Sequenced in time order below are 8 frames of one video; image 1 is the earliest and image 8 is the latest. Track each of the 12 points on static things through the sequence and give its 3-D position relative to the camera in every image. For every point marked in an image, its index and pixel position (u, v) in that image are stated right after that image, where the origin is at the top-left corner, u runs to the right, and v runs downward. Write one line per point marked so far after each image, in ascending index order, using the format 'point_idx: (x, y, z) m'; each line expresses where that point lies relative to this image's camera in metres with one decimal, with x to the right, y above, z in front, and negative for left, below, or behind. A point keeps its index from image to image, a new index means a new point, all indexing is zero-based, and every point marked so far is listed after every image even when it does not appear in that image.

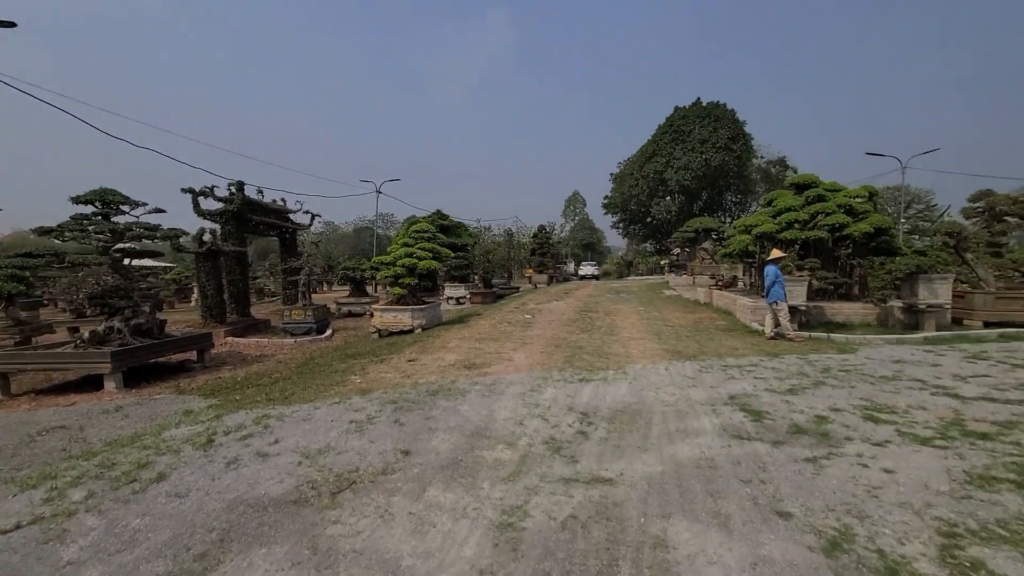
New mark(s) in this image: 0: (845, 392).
0: (+3.3, -1.1, +4.9) m
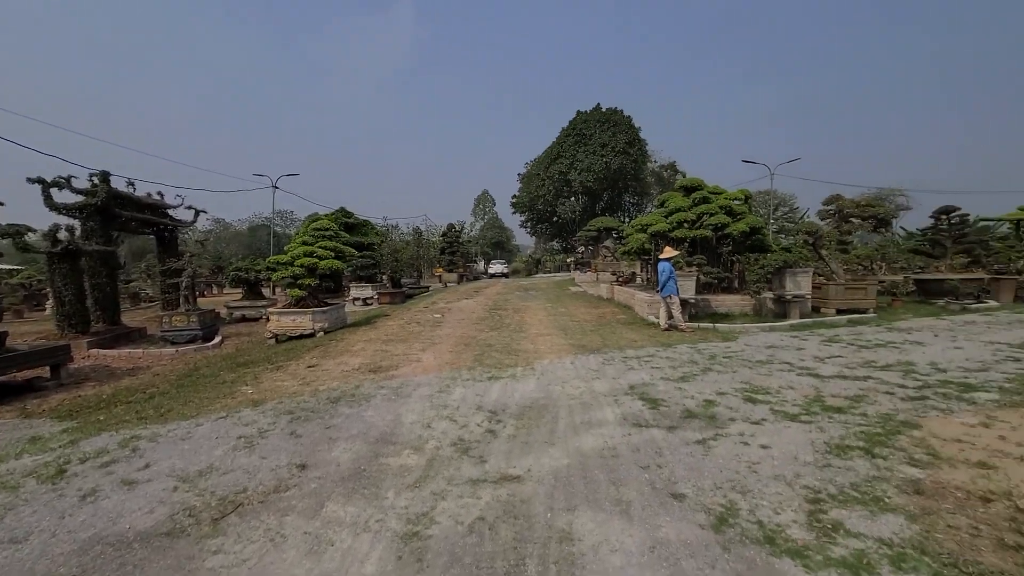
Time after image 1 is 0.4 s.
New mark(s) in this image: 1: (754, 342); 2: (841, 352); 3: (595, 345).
0: (+2.4, -1.0, +5.4) m
1: (+3.8, -0.9, +7.7) m
2: (+4.7, -0.9, +6.9) m
3: (+1.3, -0.9, +7.5) m
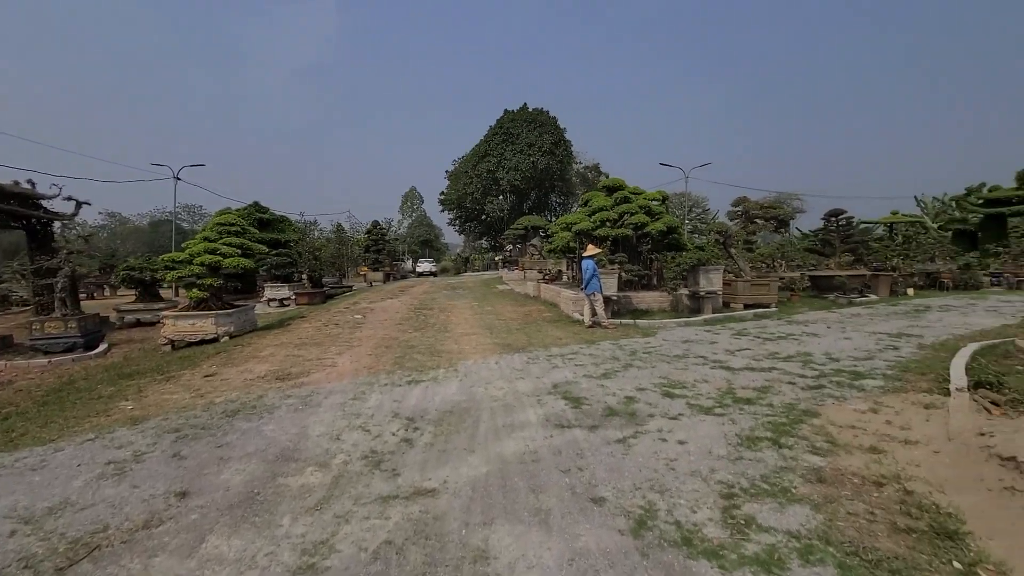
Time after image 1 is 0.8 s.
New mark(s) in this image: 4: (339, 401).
0: (+1.5, -1.0, +5.5) m
1: (+2.6, -0.8, +8.0) m
2: (+3.6, -0.8, +7.3) m
3: (+0.1, -0.9, +7.5) m
4: (-1.6, -1.0, +4.5) m
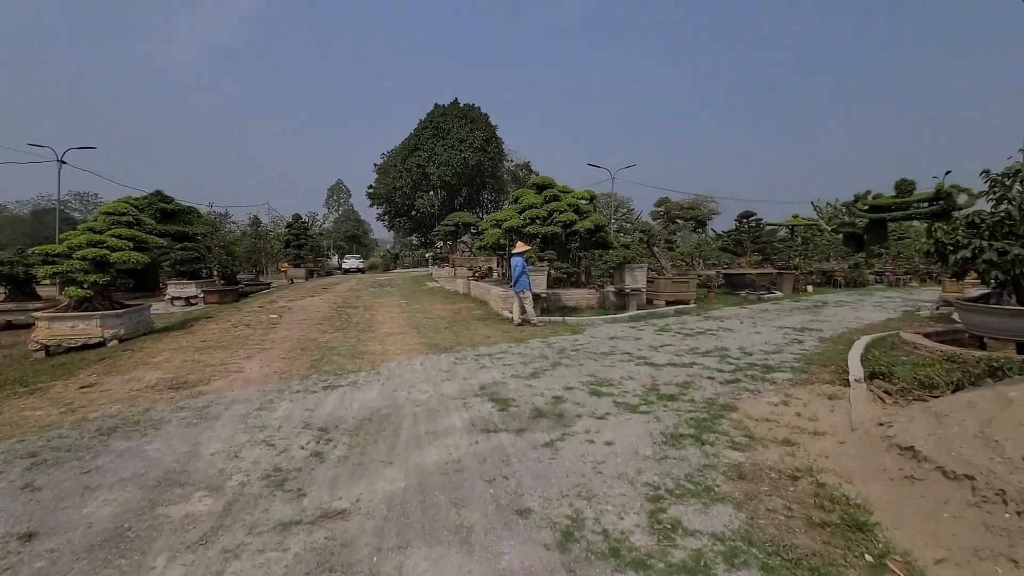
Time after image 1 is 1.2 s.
0: (+0.7, -0.9, +5.5) m
1: (+1.4, -0.8, +8.1) m
2: (+2.5, -0.8, +7.6) m
3: (-0.9, -0.8, +7.2) m
4: (-2.2, -1.0, +4.0) m
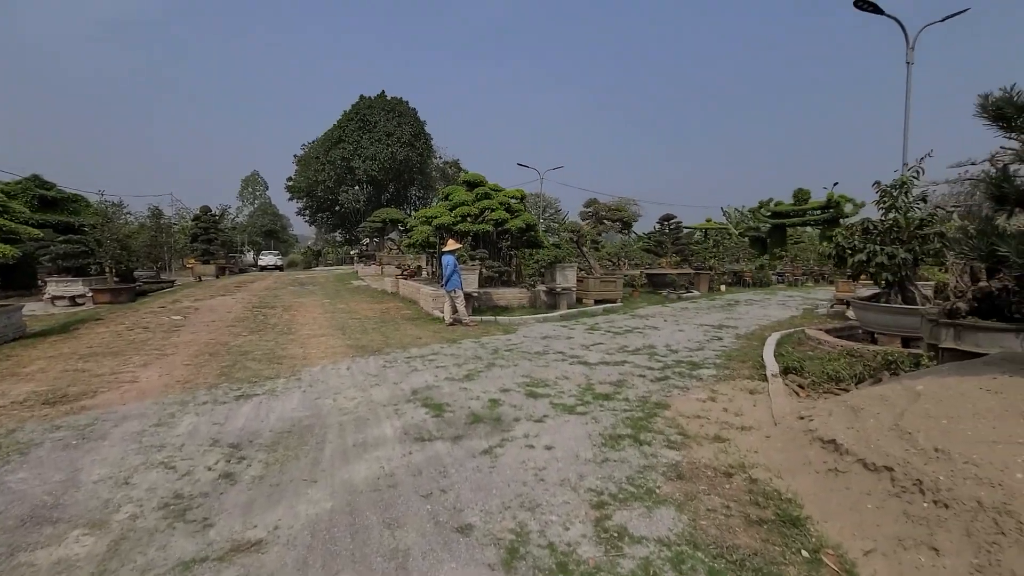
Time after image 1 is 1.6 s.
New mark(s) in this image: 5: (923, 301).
0: (0.0, -0.9, +5.4) m
1: (+0.3, -0.8, +8.1) m
2: (+1.4, -0.8, +7.7) m
3: (-1.9, -0.8, +6.9) m
4: (-2.7, -1.0, +3.5) m
5: (+5.5, -0.2, +6.5) m
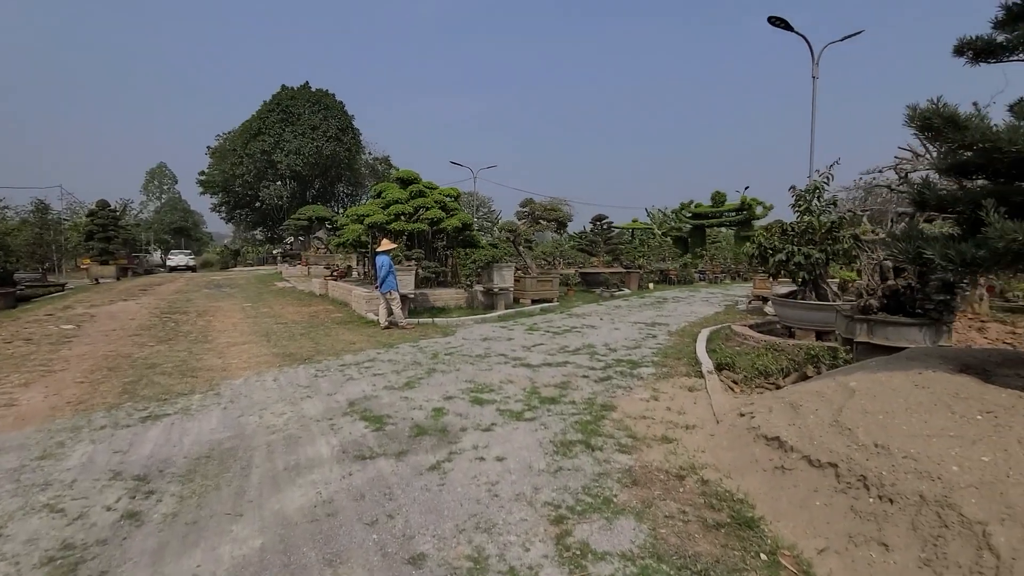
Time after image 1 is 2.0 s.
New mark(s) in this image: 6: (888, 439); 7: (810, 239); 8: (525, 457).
0: (-0.6, -1.0, +5.2) m
1: (-0.7, -0.8, +7.9) m
2: (+0.5, -0.8, +7.7) m
3: (-2.7, -0.8, +6.4) m
4: (-3.0, -1.1, +3.0) m
5: (+4.6, -0.1, +7.1) m
6: (+1.8, -0.7, +2.4) m
7: (+4.3, +0.7, +7.0) m
8: (+0.1, -1.1, +3.1) m
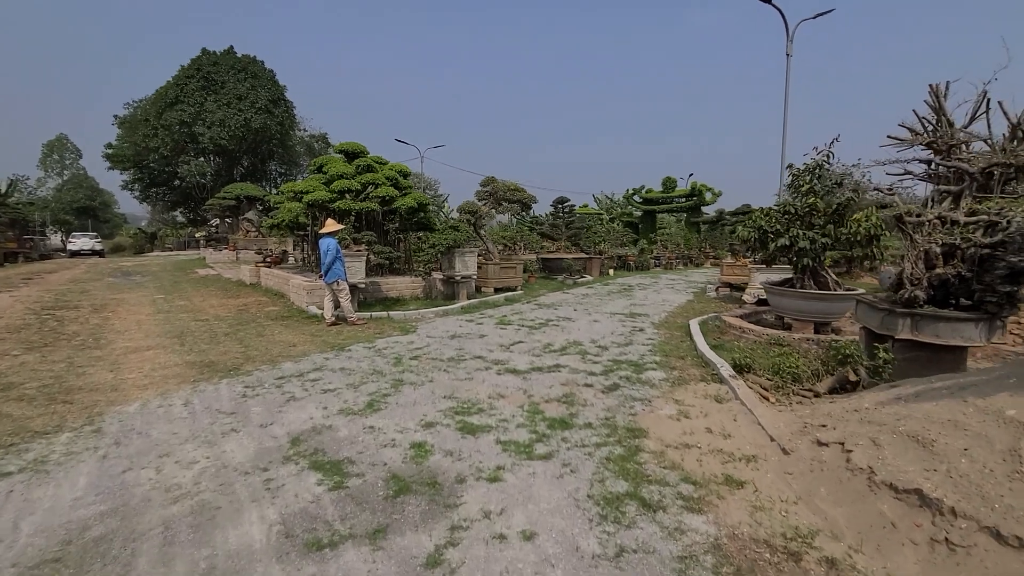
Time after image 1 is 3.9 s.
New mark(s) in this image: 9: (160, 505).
0: (-0.7, -0.9, +4.1) m
1: (-1.1, -0.6, +6.8) m
2: (+0.1, -0.6, +6.7) m
3: (-2.9, -0.8, +5.1) m
4: (-2.9, -1.1, +1.6) m
5: (+4.3, 0.0, +6.6) m
6: (+2.0, -0.7, +1.6) m
7: (+4.0, +0.9, +6.5) m
8: (+0.2, -1.1, +2.2) m
9: (-1.7, -1.1, +2.4) m
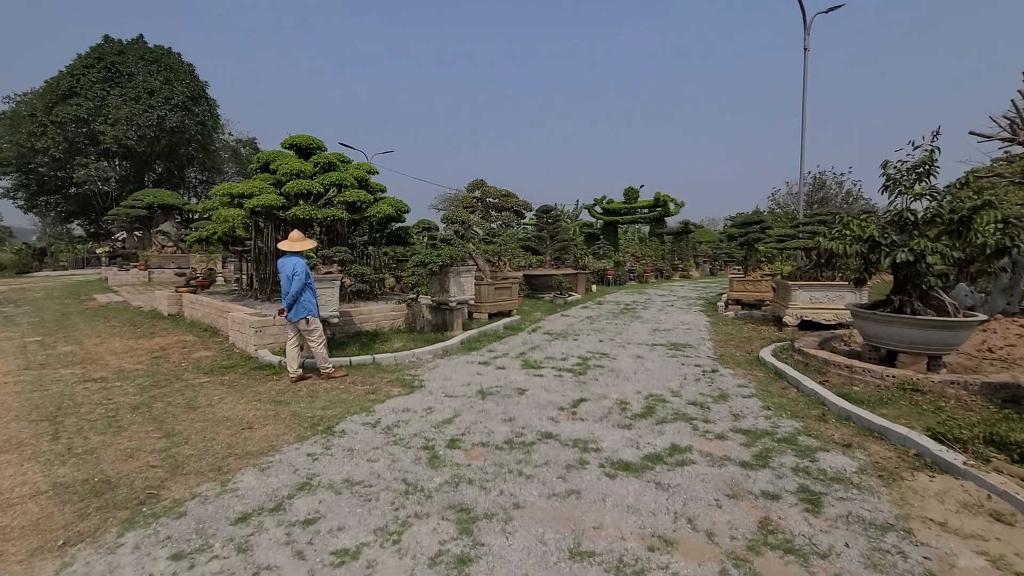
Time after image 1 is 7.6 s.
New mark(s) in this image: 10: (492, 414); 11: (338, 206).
0: (+0.1, -1.2, +2.2) m
1: (-0.6, -1.0, +4.9) m
2: (+0.6, -1.0, +4.9) m
3: (-2.2, -1.1, +2.9) m
4: (-1.7, -1.3, -0.5) m
5: (+4.7, -0.2, +5.3) m
6: (+3.1, -0.9, +0.1) m
7: (+4.4, +0.6, +5.2) m
8: (+1.3, -1.3, +0.4) m
9: (-0.7, -1.3, +0.4) m
10: (-0.2, -1.0, +4.1) m
11: (-2.5, +1.2, +7.2) m
